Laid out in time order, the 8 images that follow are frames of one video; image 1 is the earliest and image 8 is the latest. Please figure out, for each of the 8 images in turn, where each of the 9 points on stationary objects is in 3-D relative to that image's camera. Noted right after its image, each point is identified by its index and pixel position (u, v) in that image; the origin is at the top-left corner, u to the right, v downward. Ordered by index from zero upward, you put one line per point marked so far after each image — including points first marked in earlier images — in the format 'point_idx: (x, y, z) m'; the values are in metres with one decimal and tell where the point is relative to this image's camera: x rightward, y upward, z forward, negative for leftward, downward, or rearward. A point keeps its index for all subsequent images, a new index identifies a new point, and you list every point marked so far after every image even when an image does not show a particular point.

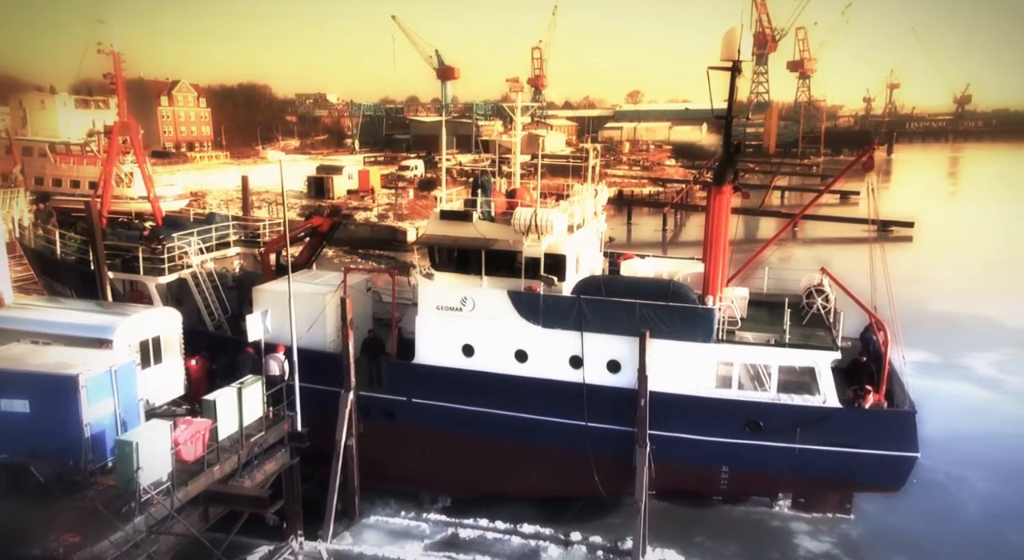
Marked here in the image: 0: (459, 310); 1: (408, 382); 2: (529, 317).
0: (-0.4, -0.3, +6.4) m
1: (-0.9, -0.9, +6.7) m
2: (+0.1, -0.3, +6.2) m
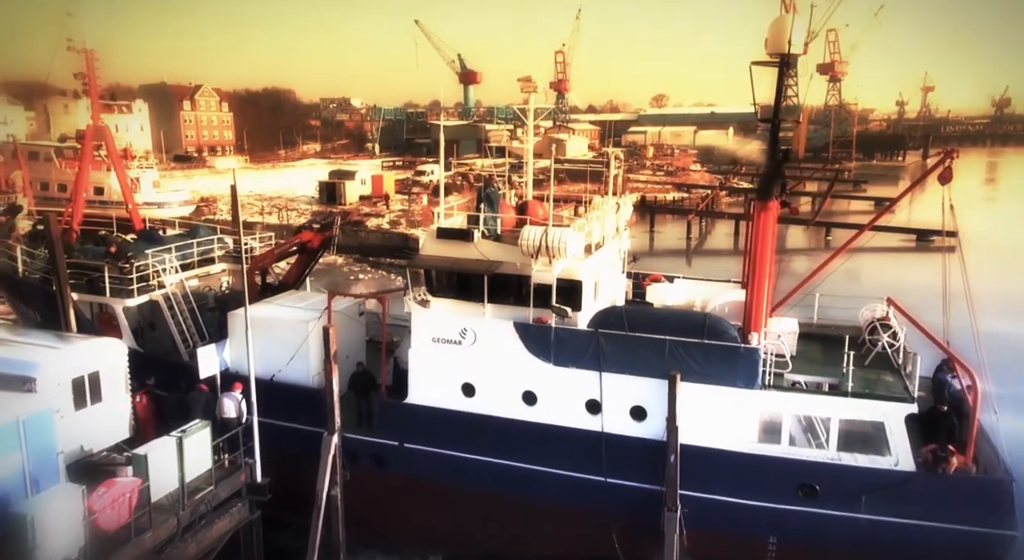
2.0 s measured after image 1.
0: (-0.4, -0.4, +5.5) m
1: (-0.8, -1.1, +5.8) m
2: (+0.2, -0.5, +5.3) m
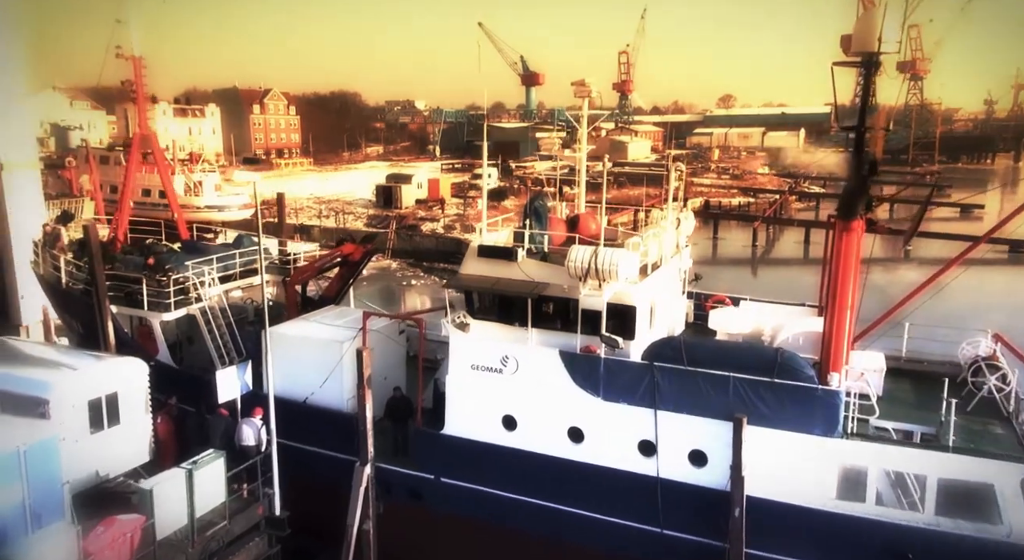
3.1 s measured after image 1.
0: (-0.1, -0.6, +5.0) m
1: (-0.5, -1.2, +5.3) m
2: (+0.4, -0.6, +4.8) m
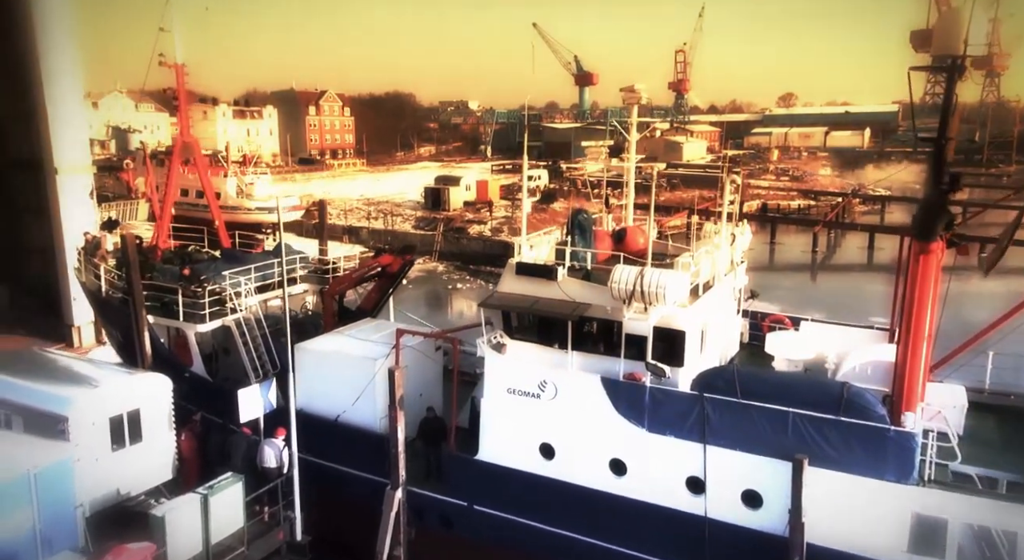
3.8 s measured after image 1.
0: (+0.1, -0.7, +4.7) m
1: (-0.3, -1.3, +5.0) m
2: (+0.6, -0.8, +4.4) m
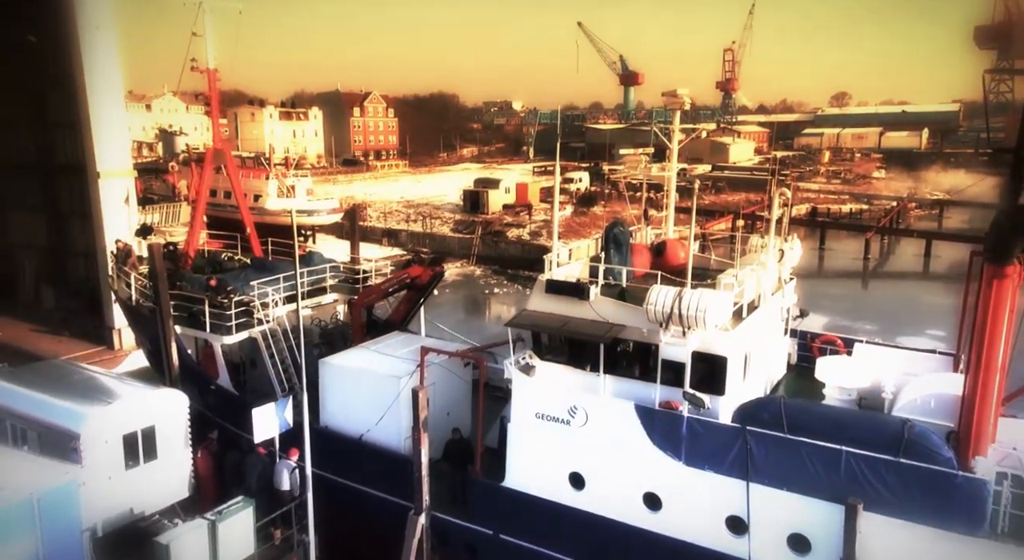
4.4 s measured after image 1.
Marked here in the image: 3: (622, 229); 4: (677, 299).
0: (+0.3, -0.8, +4.4) m
1: (-0.1, -1.4, +4.8) m
2: (+0.8, -0.9, +4.1) m
3: (+0.7, +0.3, +4.9) m
4: (+0.8, -0.1, +3.9) m
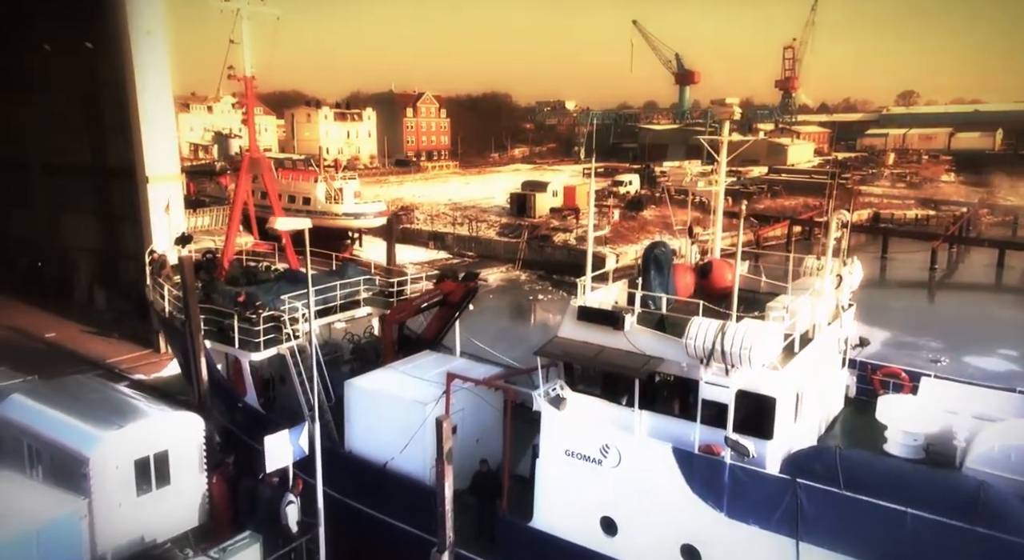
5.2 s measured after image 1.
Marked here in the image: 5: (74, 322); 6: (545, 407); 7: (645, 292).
0: (+0.4, -1.0, +4.1) m
1: (+0.1, -1.5, +4.5) m
2: (+0.9, -1.0, +3.7) m
3: (+0.9, +0.2, +4.5) m
4: (+1.0, -0.2, +3.6) m
5: (-6.5, -0.6, +11.6) m
6: (+0.2, -0.7, +4.3) m
7: (+0.8, -0.1, +4.6) m
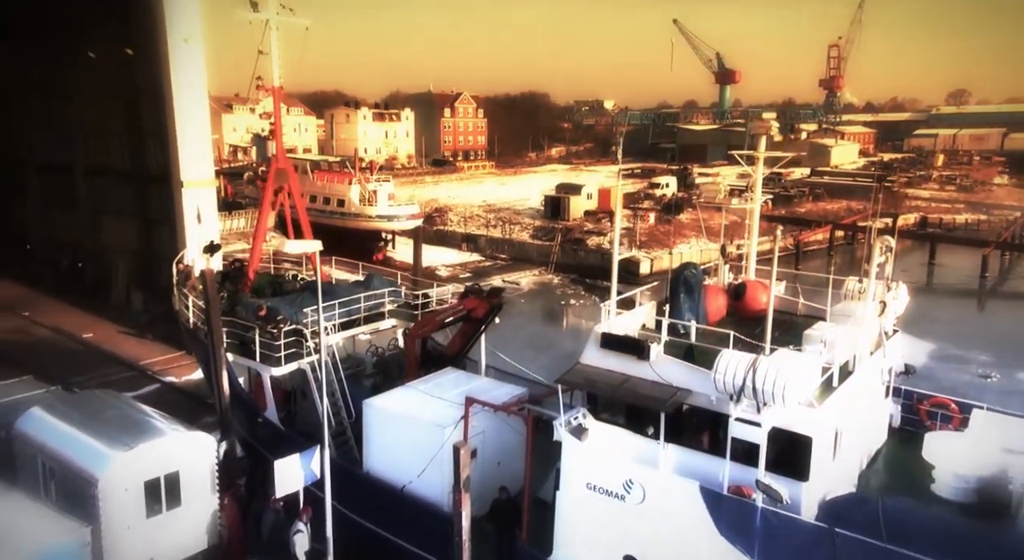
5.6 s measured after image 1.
0: (+0.5, -1.1, +3.9) m
1: (+0.2, -1.7, +4.3) m
2: (+1.0, -1.1, +3.5) m
3: (+1.0, 0.0, +4.3) m
4: (+1.0, -0.4, +3.3) m
5: (-6.0, -0.6, +11.7) m
6: (+0.3, -0.8, +4.0) m
7: (+0.9, -0.2, +4.4) m
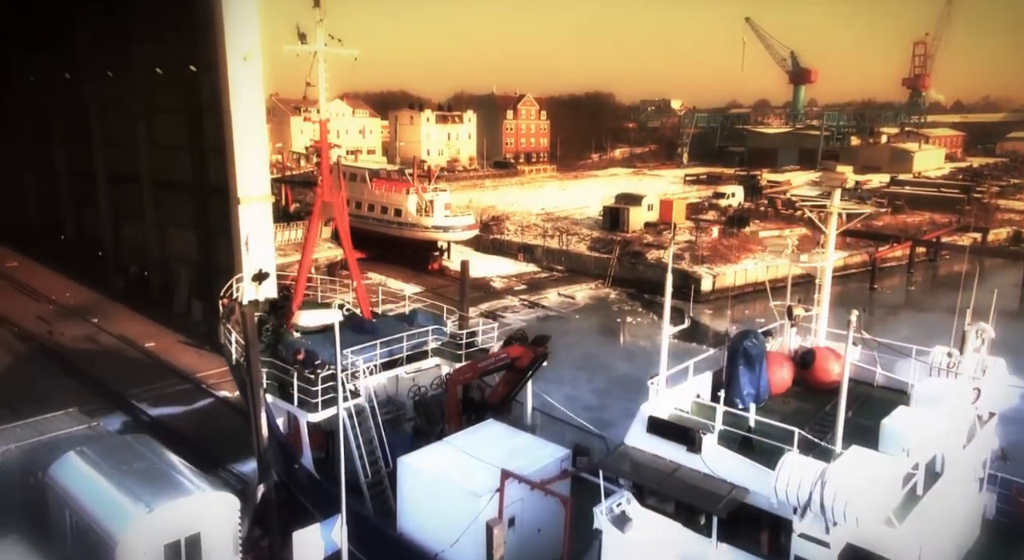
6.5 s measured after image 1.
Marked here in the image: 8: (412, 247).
0: (+0.7, -1.4, +3.4) m
1: (+0.3, -2.0, +3.9) m
2: (+1.1, -1.5, +3.0) m
3: (+1.2, -0.3, +3.8) m
4: (+1.1, -0.7, +2.9) m
5: (-5.2, -0.9, +11.8) m
6: (+0.4, -1.1, +3.6) m
7: (+1.1, -0.5, +3.9) m
8: (-1.9, +0.6, +14.7) m
